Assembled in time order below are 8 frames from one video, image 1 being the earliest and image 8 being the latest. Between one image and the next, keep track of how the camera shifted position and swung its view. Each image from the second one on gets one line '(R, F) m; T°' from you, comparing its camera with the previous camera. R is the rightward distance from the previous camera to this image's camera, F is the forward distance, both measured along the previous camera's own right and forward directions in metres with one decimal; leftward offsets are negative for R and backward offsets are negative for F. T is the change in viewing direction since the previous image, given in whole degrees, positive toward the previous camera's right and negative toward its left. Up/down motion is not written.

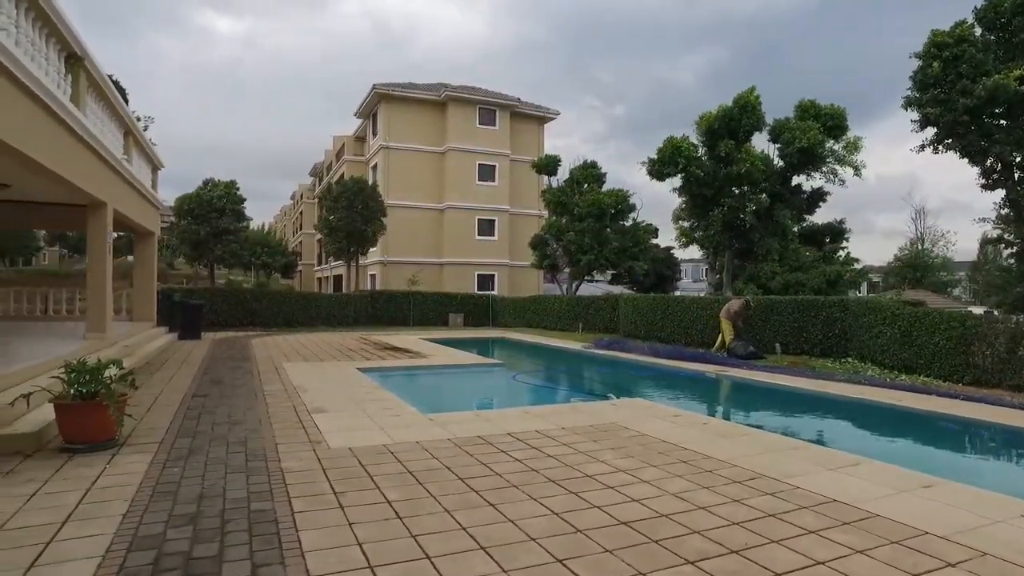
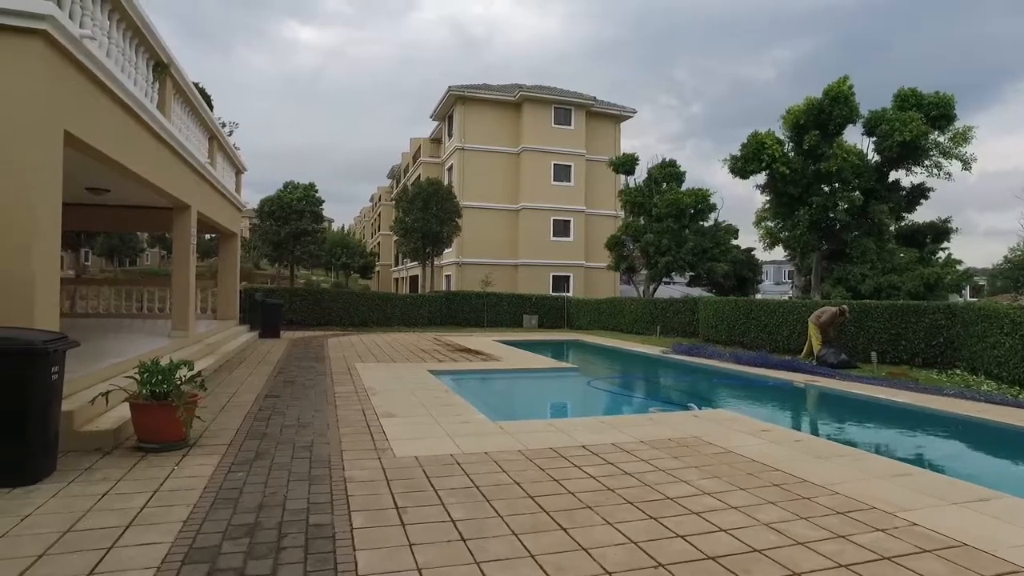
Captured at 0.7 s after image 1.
(0.0, +0.2) m; -6°
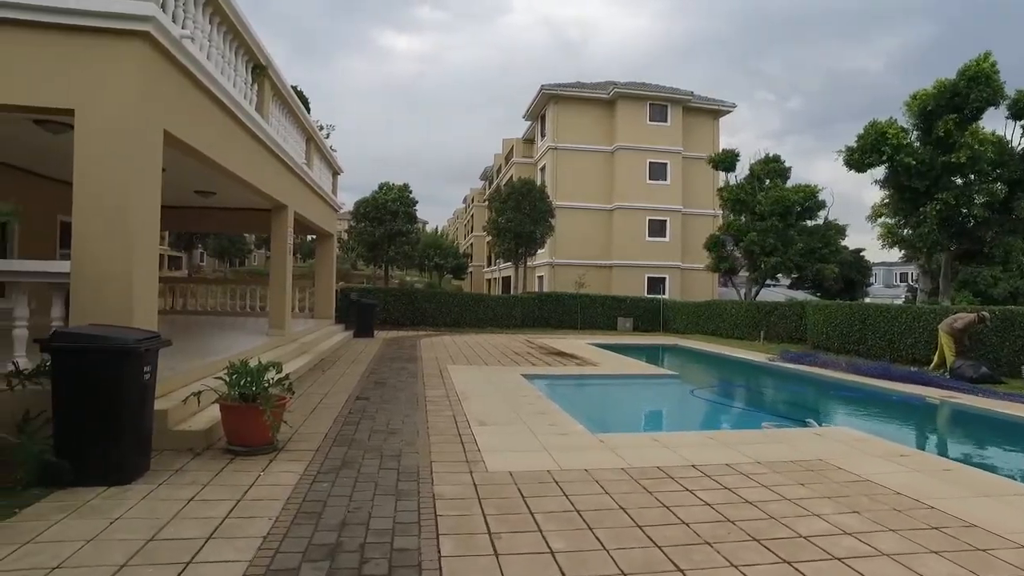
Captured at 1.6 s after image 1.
(-0.1, +0.3) m; -7°
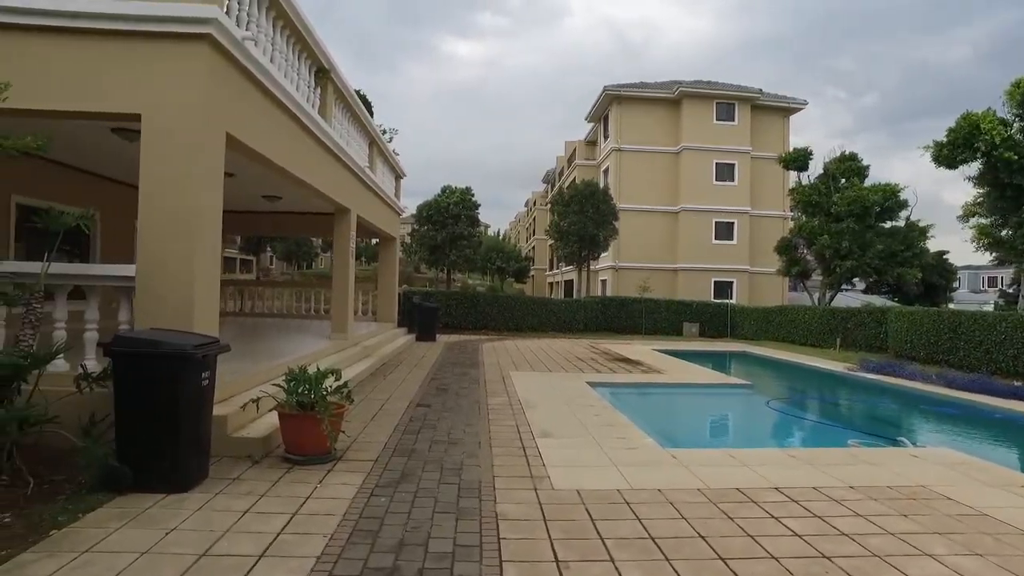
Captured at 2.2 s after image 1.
(0.0, +0.2) m; -5°
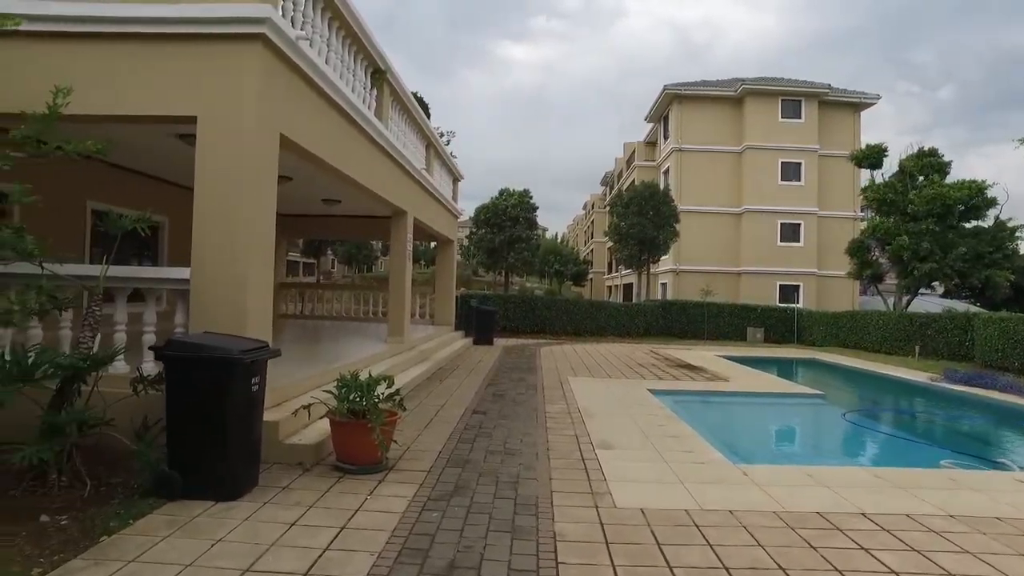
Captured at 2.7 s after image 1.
(0.0, +0.2) m; -4°
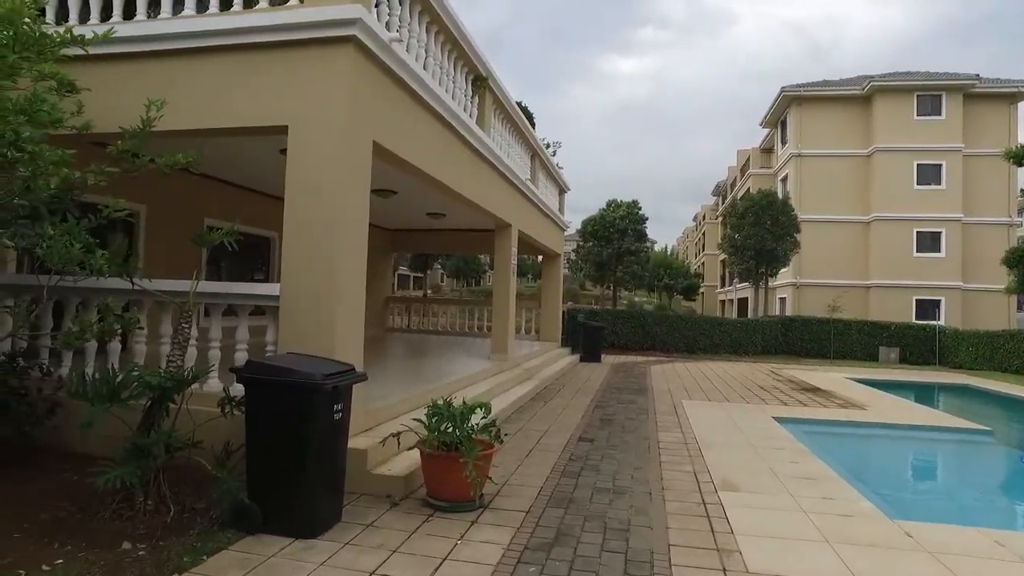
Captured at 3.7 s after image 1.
(0.0, +0.5) m; -8°
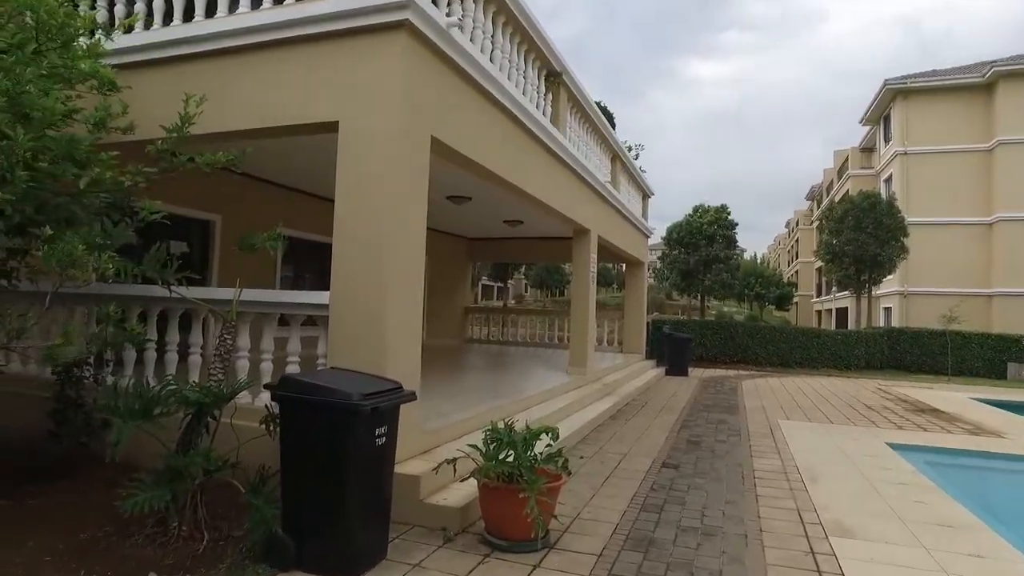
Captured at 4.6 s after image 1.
(+0.1, +0.6) m; -6°
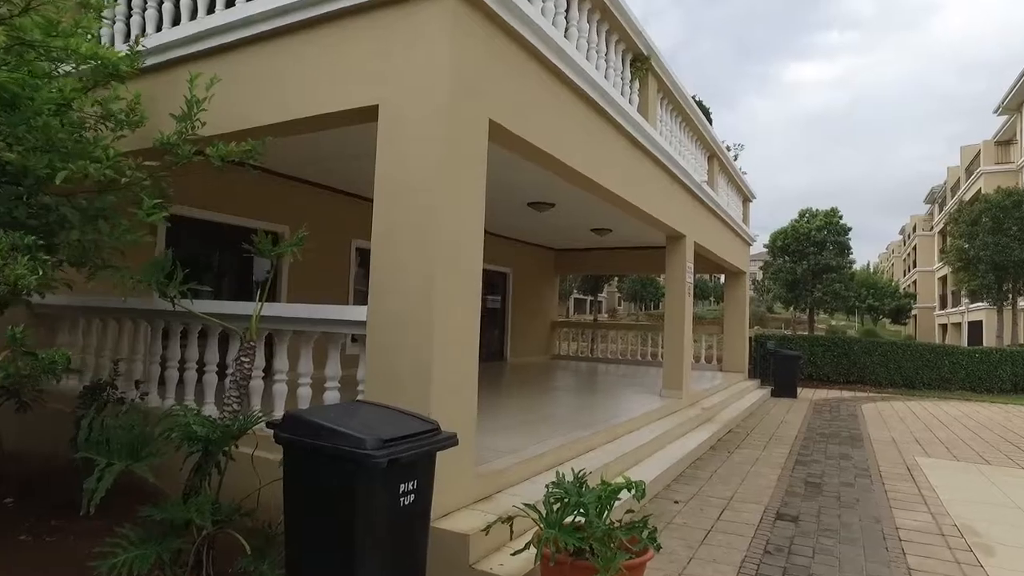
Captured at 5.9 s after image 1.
(+0.1, +0.9) m; -7°
